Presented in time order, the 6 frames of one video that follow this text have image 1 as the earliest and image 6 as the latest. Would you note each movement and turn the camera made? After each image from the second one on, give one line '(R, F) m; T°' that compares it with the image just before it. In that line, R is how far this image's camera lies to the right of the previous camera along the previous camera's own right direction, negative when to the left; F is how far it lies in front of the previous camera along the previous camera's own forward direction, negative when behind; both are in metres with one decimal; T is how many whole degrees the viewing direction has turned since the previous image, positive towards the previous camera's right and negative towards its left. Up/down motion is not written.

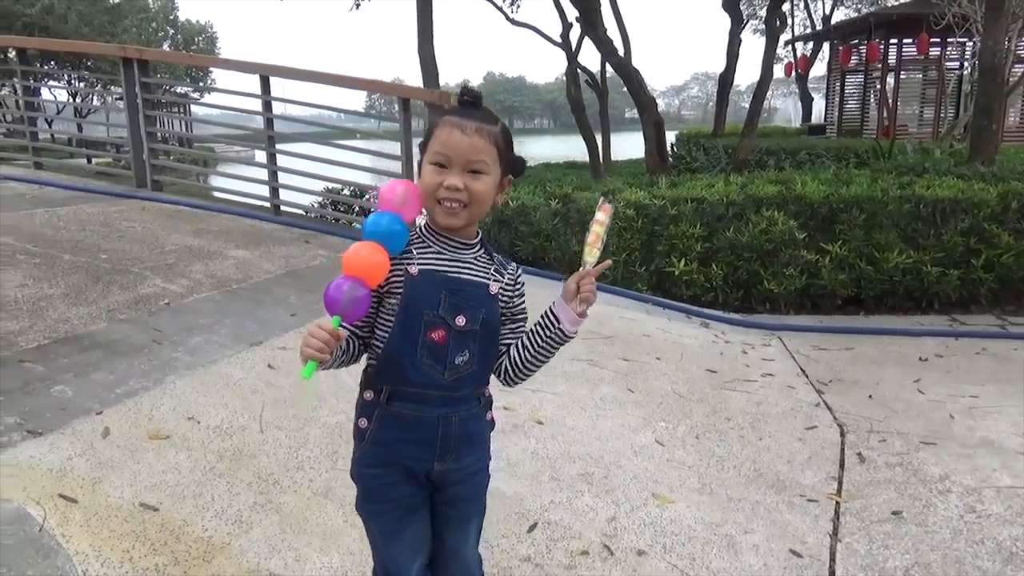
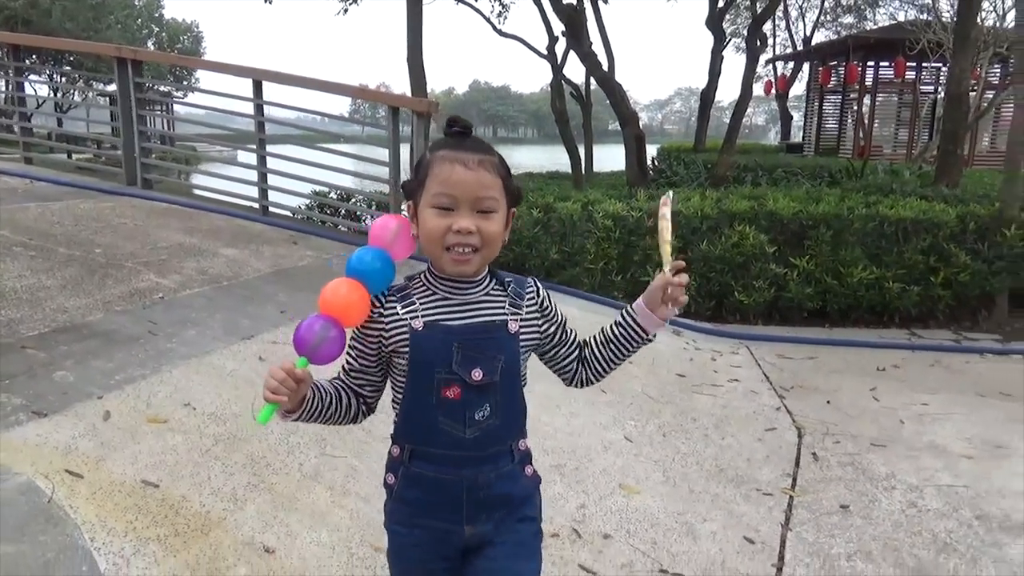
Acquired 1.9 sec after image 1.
(0.0, -0.2) m; +1°
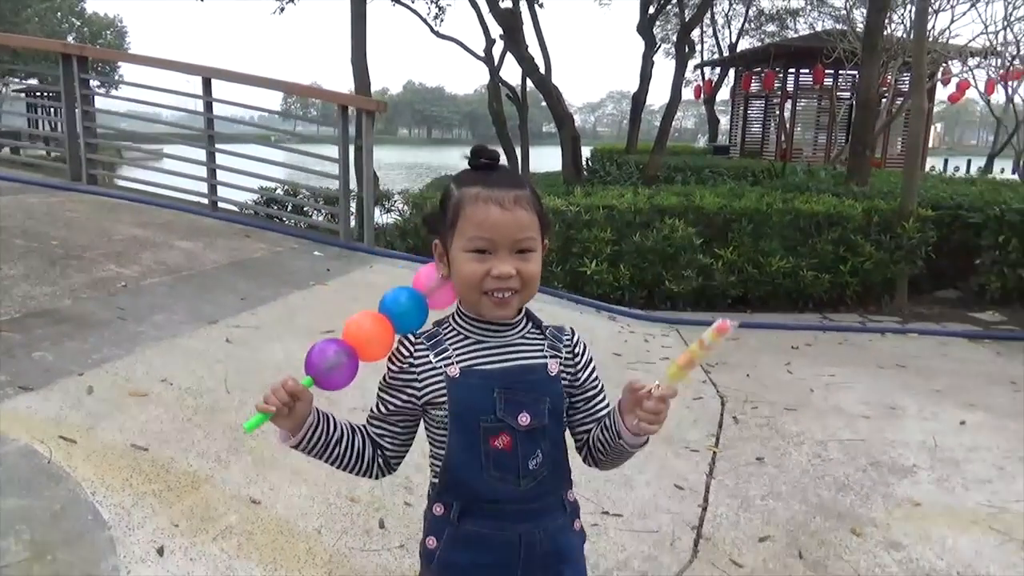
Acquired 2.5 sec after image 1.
(-0.1, -0.3) m; +5°
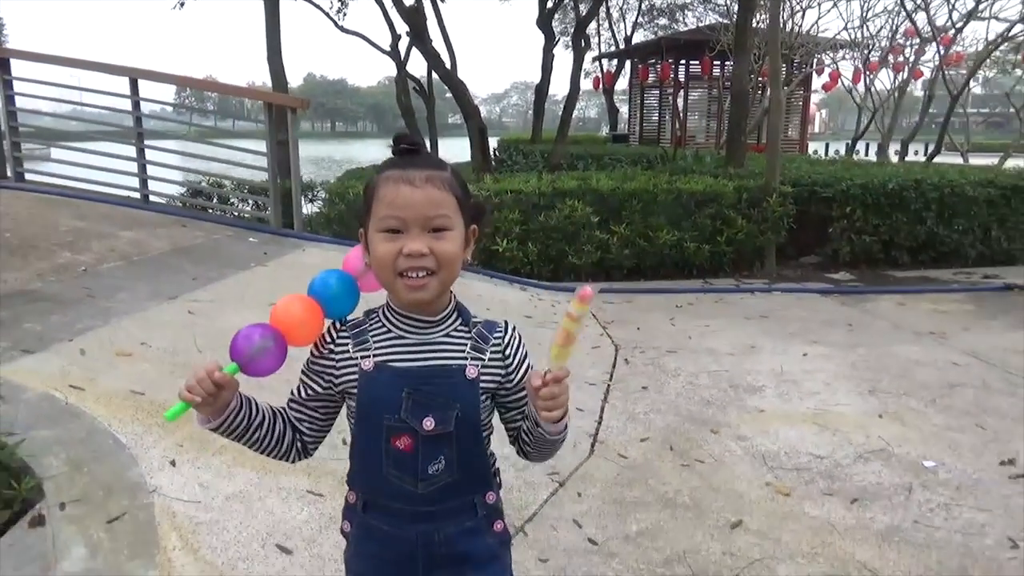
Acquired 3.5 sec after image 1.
(-0.1, -0.7) m; +7°
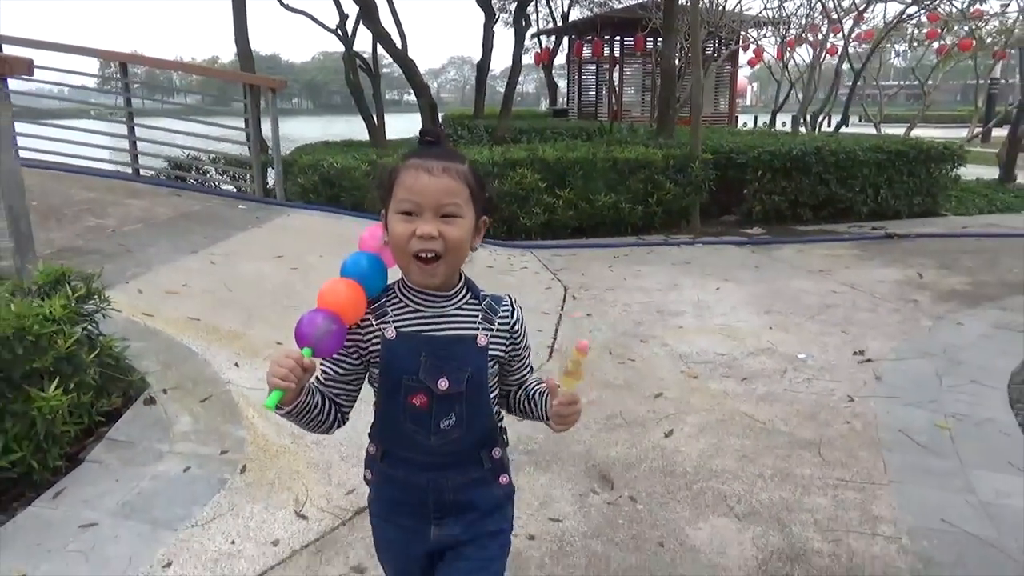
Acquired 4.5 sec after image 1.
(-0.2, -0.9) m; +4°
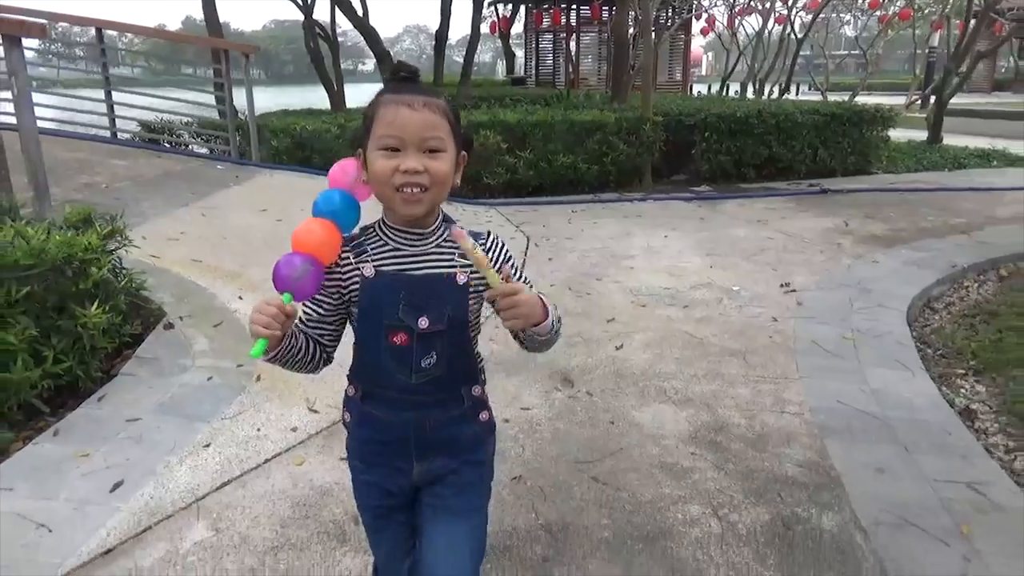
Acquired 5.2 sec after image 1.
(-0.1, -0.5) m; +3°
